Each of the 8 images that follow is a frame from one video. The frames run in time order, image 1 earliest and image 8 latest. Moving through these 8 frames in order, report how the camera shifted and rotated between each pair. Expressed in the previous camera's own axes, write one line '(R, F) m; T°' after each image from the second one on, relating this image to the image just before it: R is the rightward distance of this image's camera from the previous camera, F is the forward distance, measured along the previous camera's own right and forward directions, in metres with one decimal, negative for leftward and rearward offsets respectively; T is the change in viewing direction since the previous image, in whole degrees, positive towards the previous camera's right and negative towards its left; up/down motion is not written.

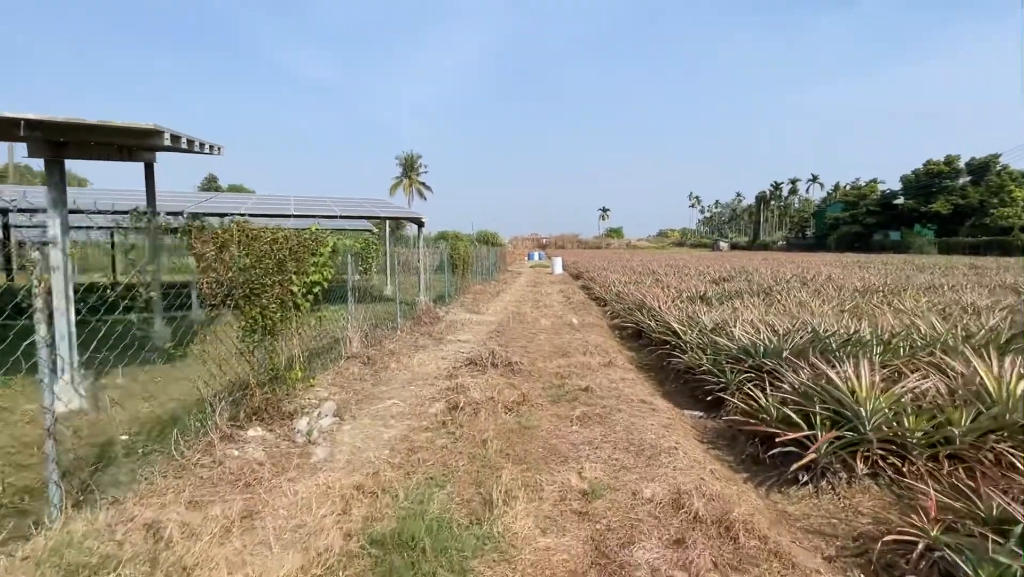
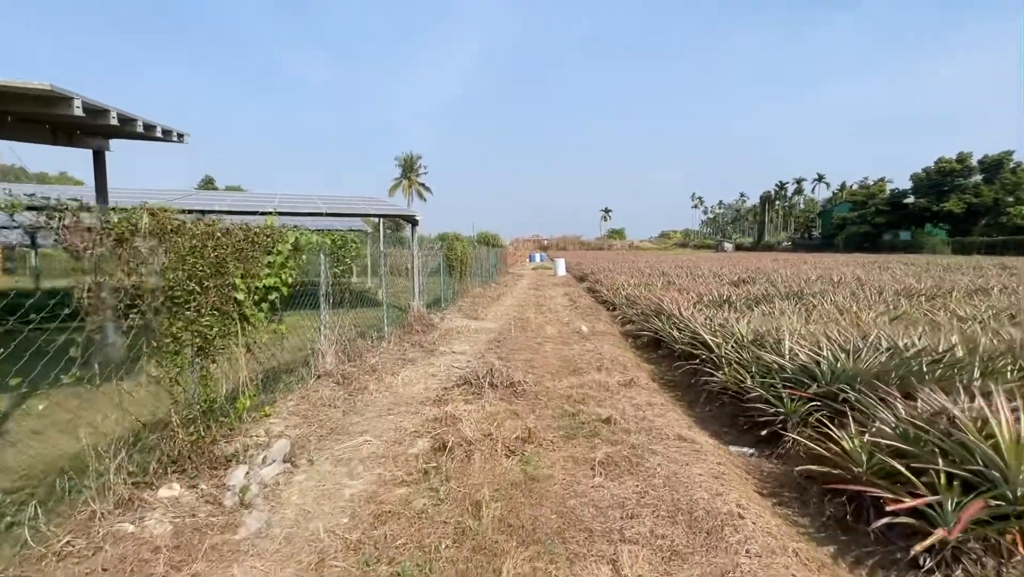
(0.0, +0.8) m; 0°
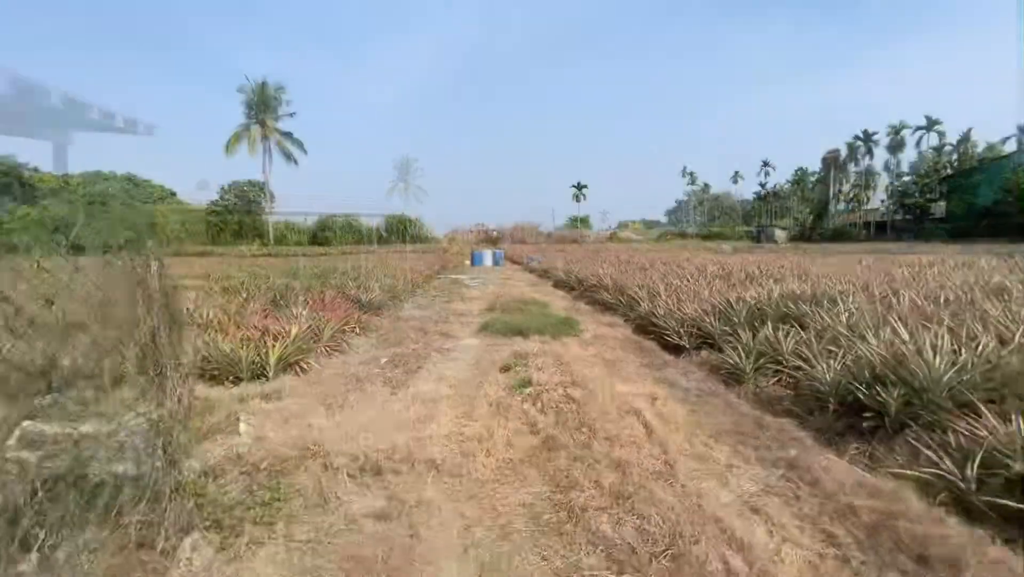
(0.0, +0.4) m; 0°
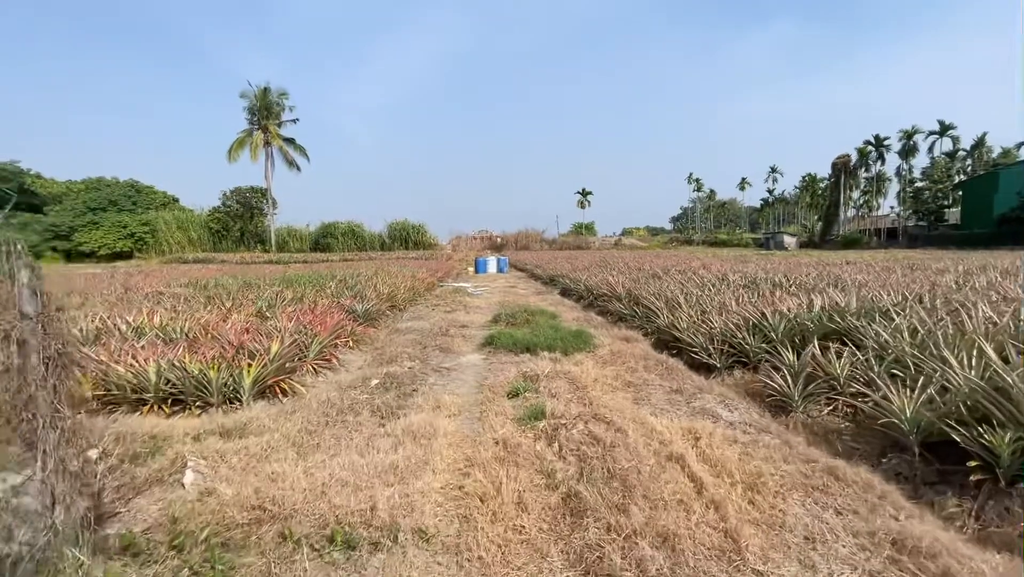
(0.0, +0.7) m; 0°
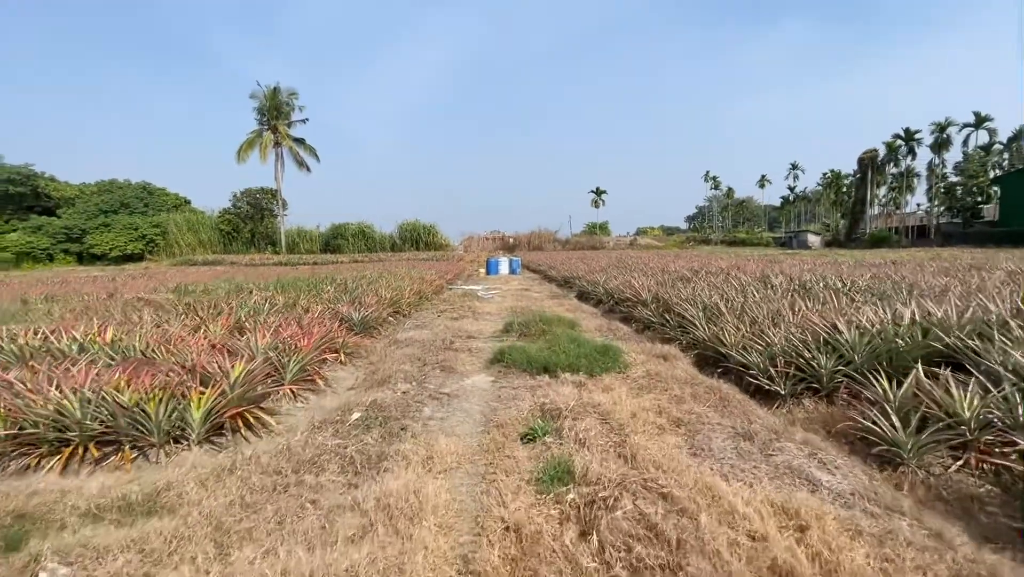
(0.0, +1.0) m; -2°
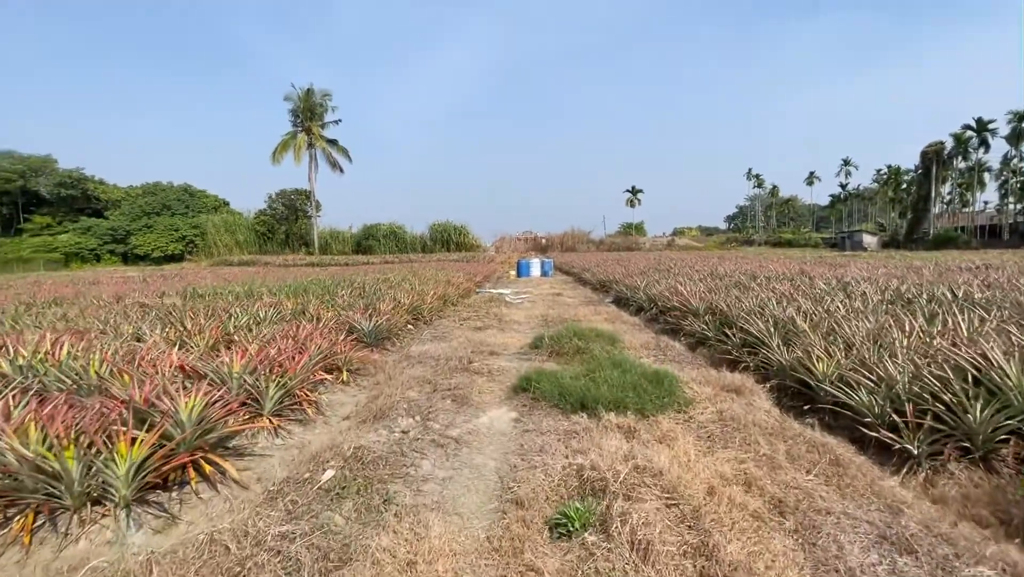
(0.0, +1.0) m; -4°
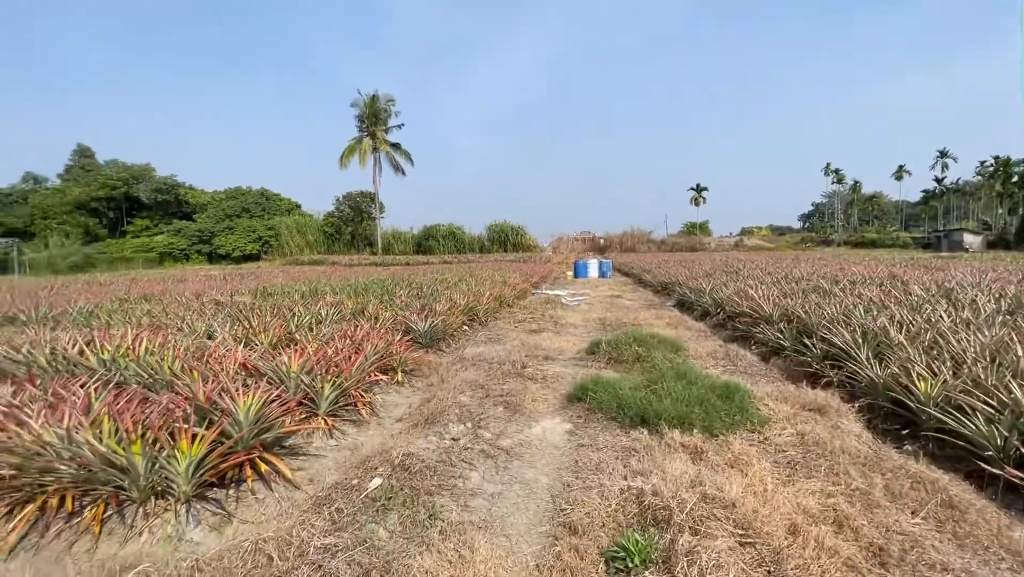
(0.0, +0.2) m; -7°
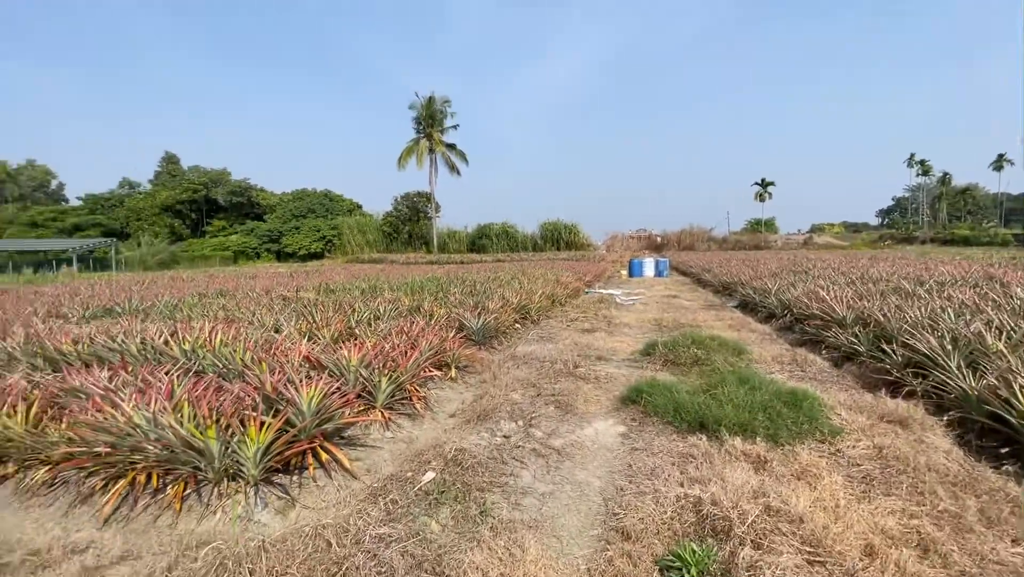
(0.0, 0.0) m; -6°
